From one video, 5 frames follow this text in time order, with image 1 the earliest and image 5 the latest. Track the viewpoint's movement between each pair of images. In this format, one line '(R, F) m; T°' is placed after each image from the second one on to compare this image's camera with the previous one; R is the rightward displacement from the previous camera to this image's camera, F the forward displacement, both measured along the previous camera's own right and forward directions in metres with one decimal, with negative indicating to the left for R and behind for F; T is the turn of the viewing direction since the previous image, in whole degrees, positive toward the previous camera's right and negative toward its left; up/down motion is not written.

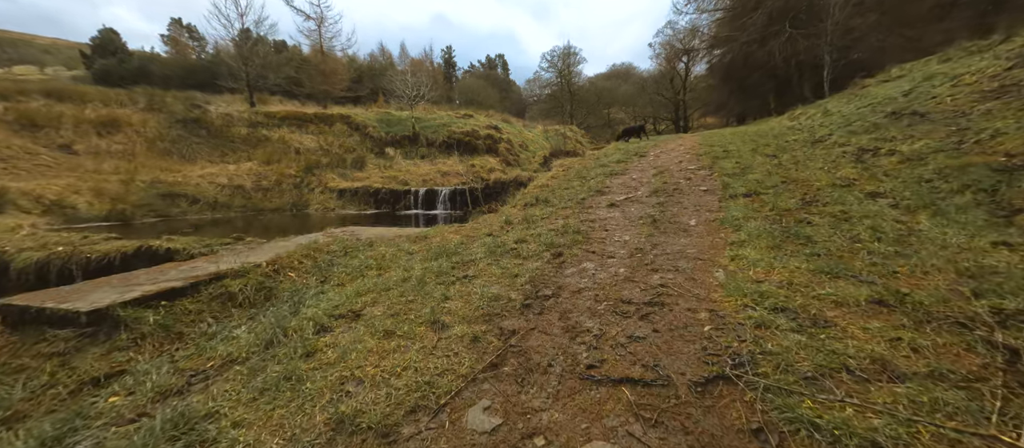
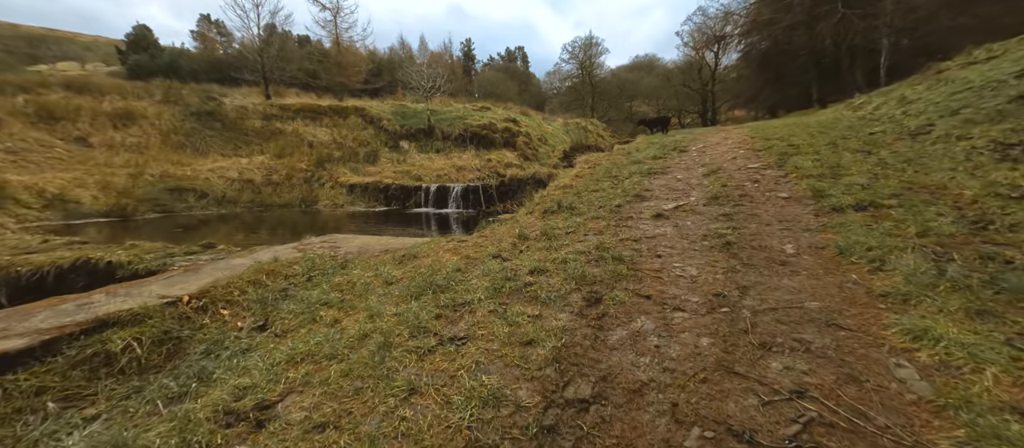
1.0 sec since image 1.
(0.0, +1.5) m; -3°
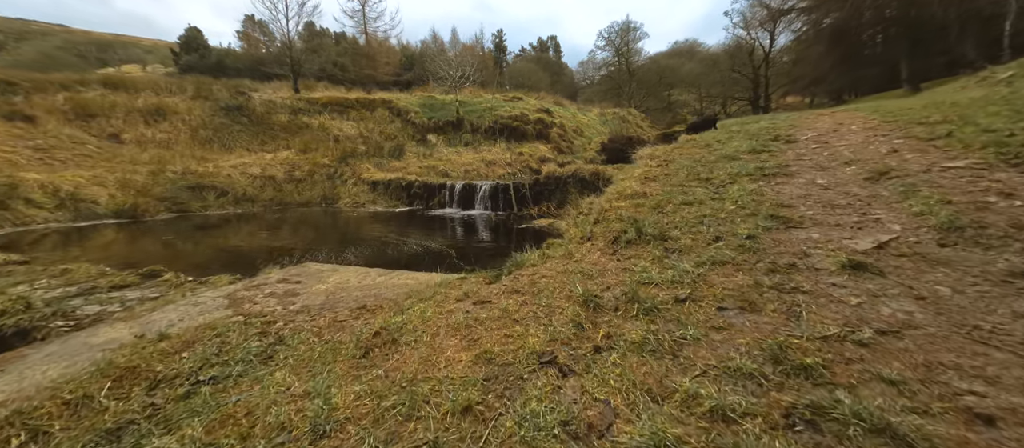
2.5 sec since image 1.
(-0.2, +2.3) m; -4°
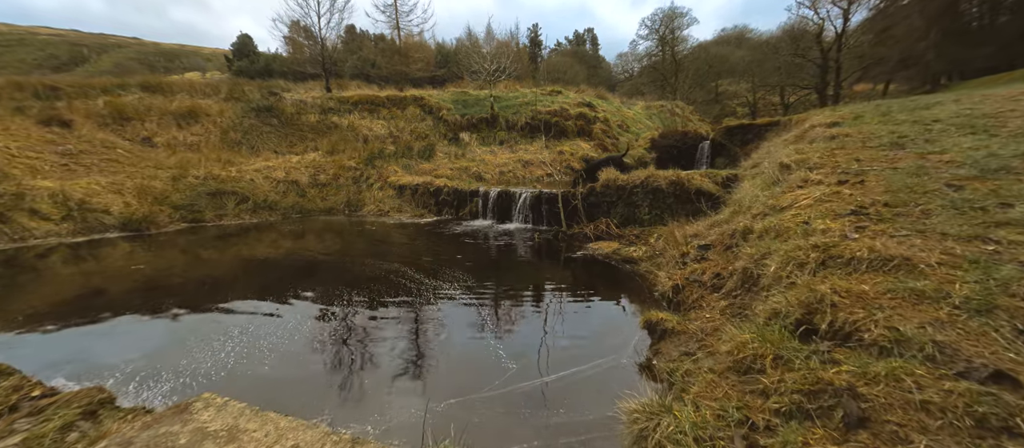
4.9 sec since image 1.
(-0.4, +2.7) m; -5°
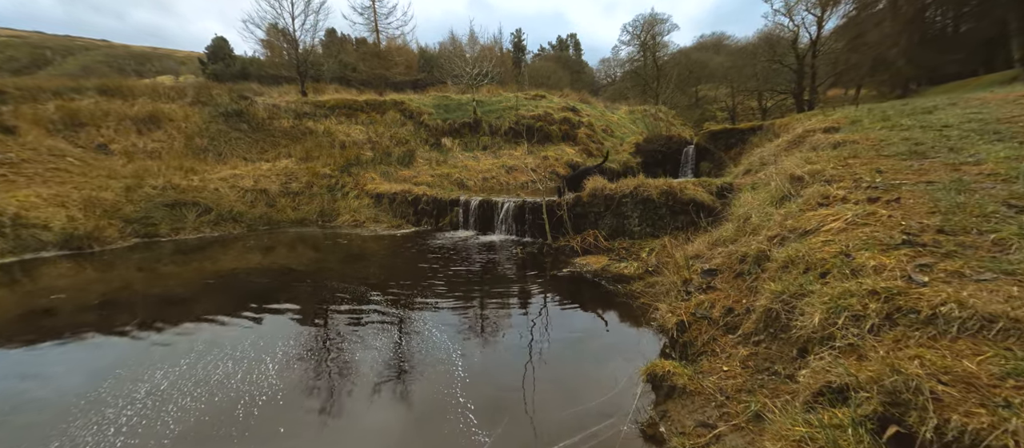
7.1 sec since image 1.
(+0.1, +0.7) m; +2°
